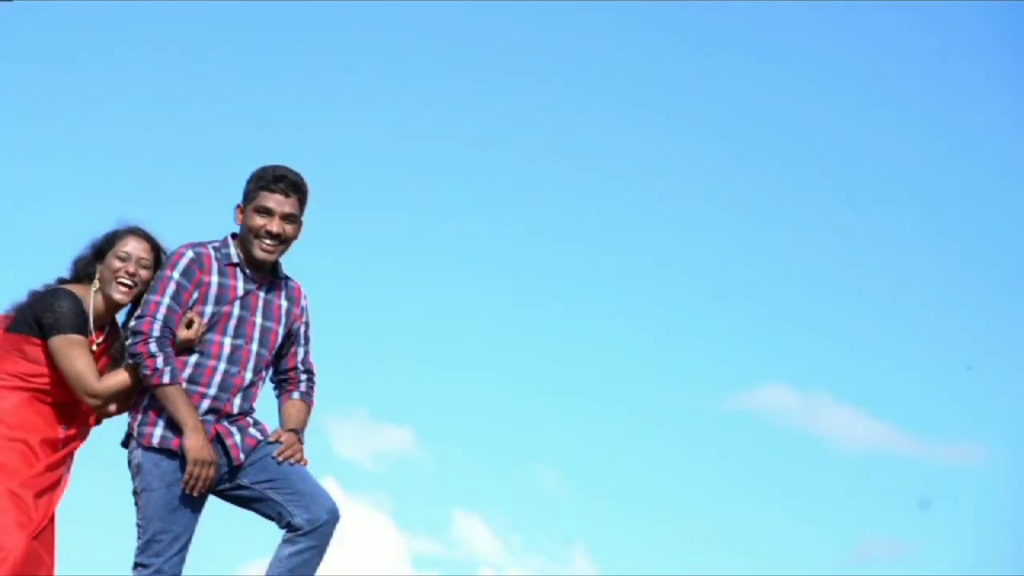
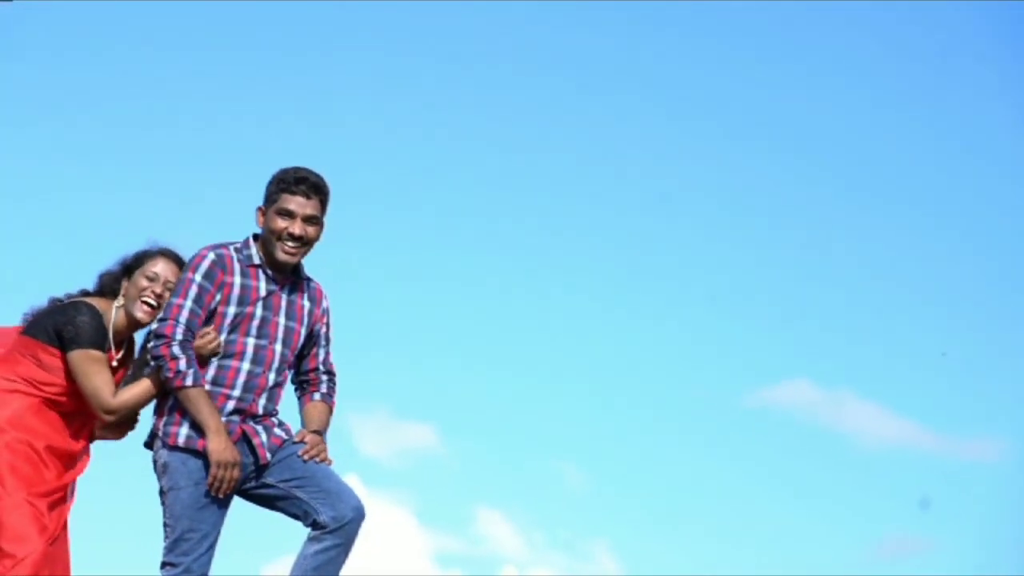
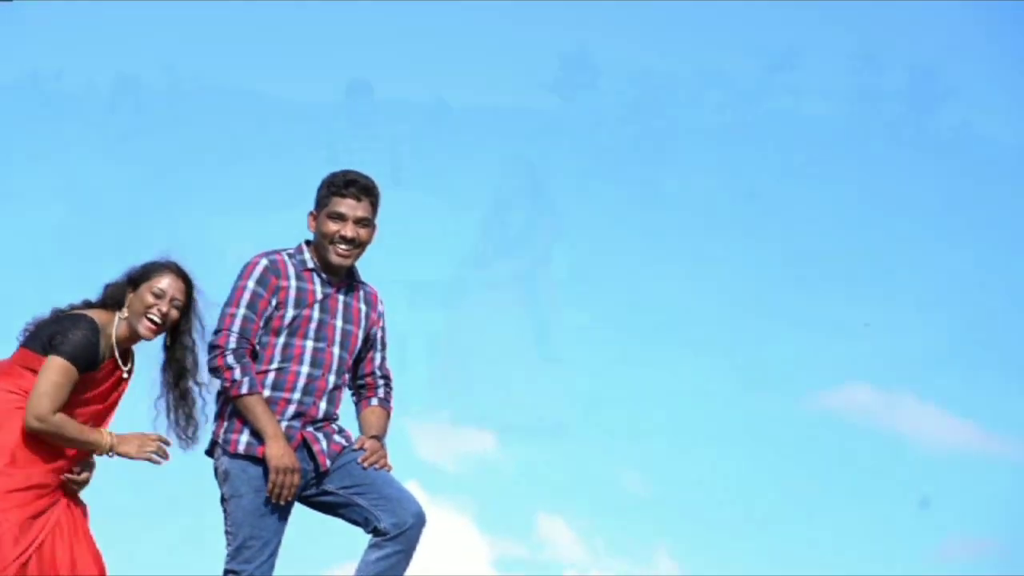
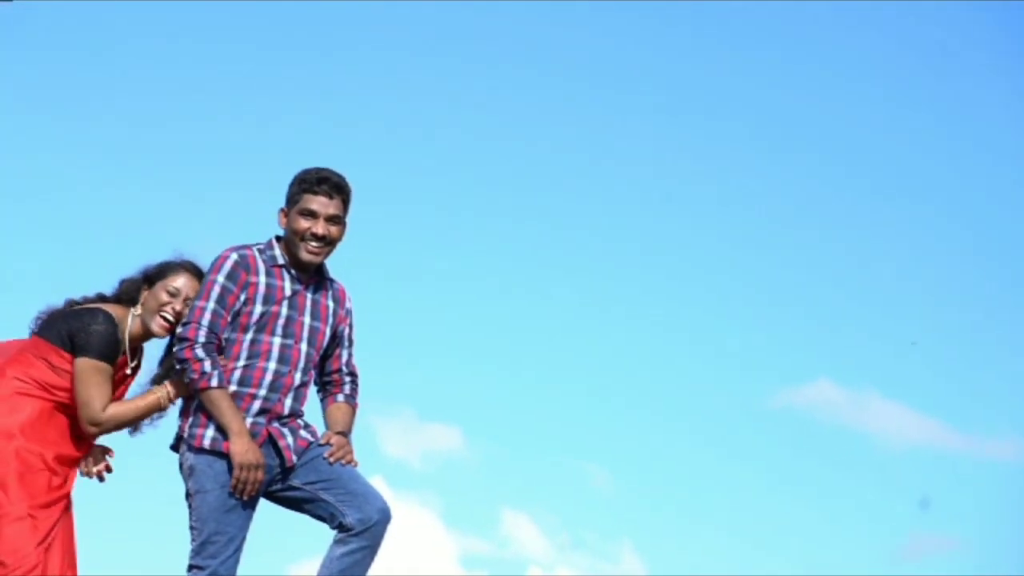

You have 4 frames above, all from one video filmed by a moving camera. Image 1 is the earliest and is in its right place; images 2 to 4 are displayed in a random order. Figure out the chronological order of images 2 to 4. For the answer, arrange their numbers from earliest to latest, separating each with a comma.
2, 4, 3
